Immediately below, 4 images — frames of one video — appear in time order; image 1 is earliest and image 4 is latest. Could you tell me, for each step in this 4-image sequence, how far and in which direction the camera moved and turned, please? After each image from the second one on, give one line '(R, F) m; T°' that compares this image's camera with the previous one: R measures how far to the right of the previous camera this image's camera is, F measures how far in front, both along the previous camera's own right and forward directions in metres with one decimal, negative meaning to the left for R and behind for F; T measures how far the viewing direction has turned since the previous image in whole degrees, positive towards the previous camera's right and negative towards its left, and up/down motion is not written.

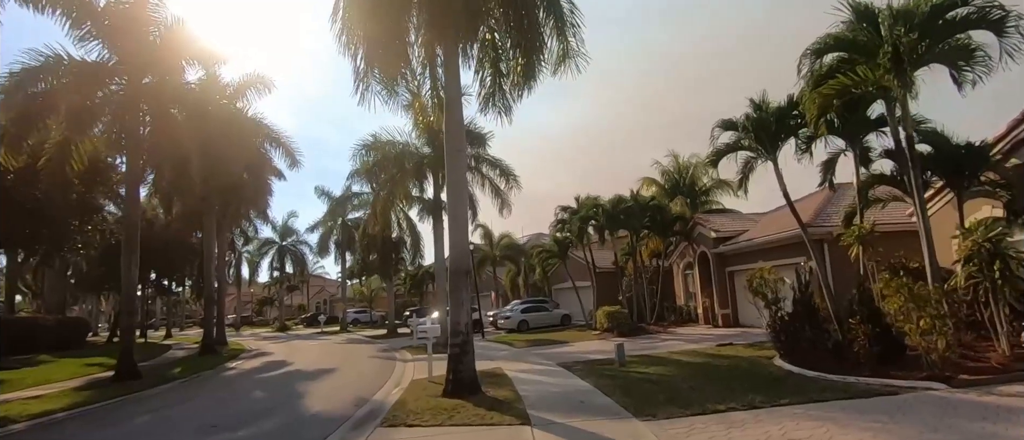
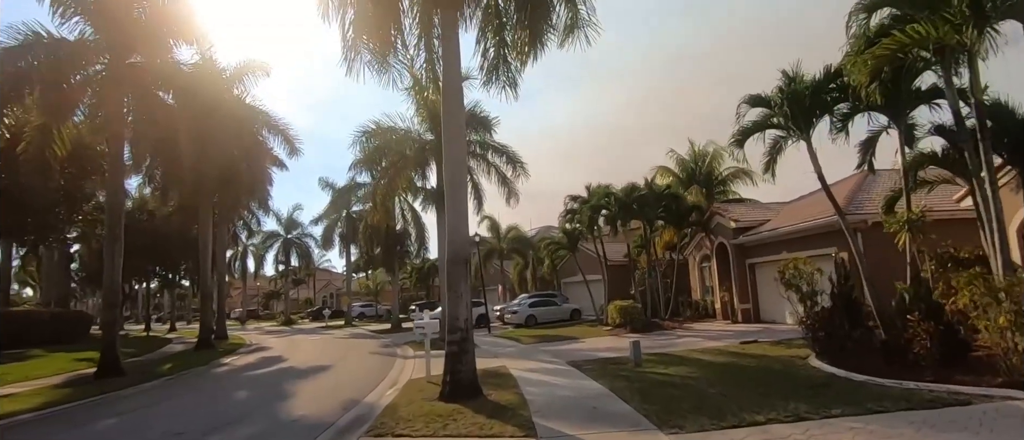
(+0.1, +1.4) m; -1°
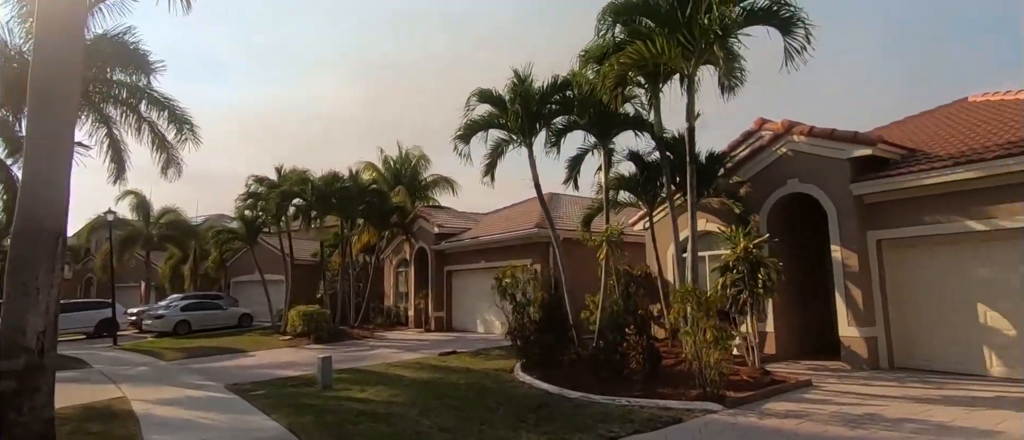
(+0.2, +2.6) m; +32°
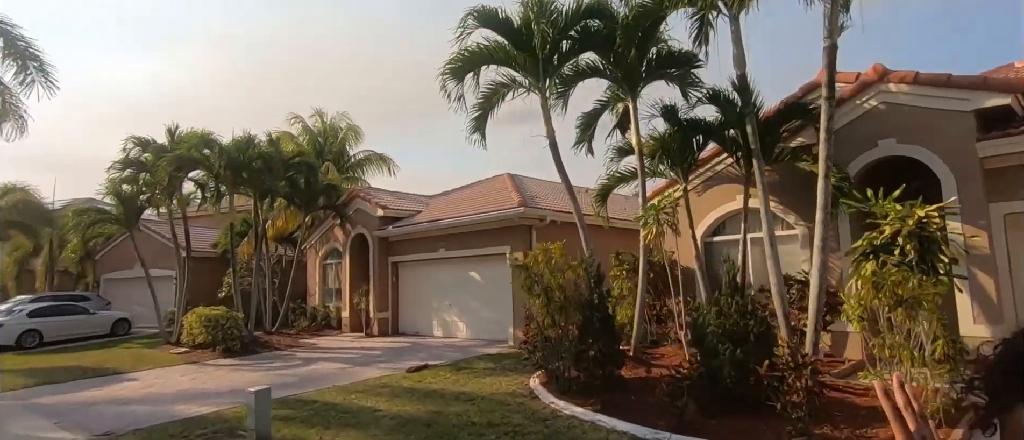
(-1.9, +3.7) m; +10°
